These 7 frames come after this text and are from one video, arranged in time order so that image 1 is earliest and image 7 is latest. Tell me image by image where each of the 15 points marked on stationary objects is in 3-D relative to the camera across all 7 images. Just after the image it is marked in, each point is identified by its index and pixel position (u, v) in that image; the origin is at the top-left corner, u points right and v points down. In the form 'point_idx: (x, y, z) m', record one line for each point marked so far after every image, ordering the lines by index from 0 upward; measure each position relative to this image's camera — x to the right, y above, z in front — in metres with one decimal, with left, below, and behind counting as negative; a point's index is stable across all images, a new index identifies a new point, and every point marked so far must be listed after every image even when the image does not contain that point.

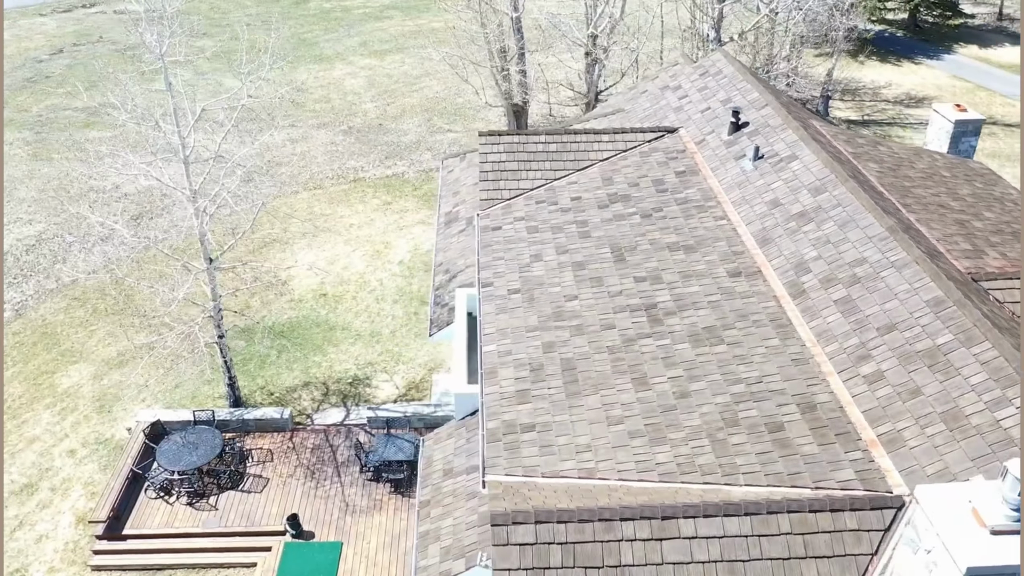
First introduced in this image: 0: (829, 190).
0: (+5.2, +1.6, +14.2) m
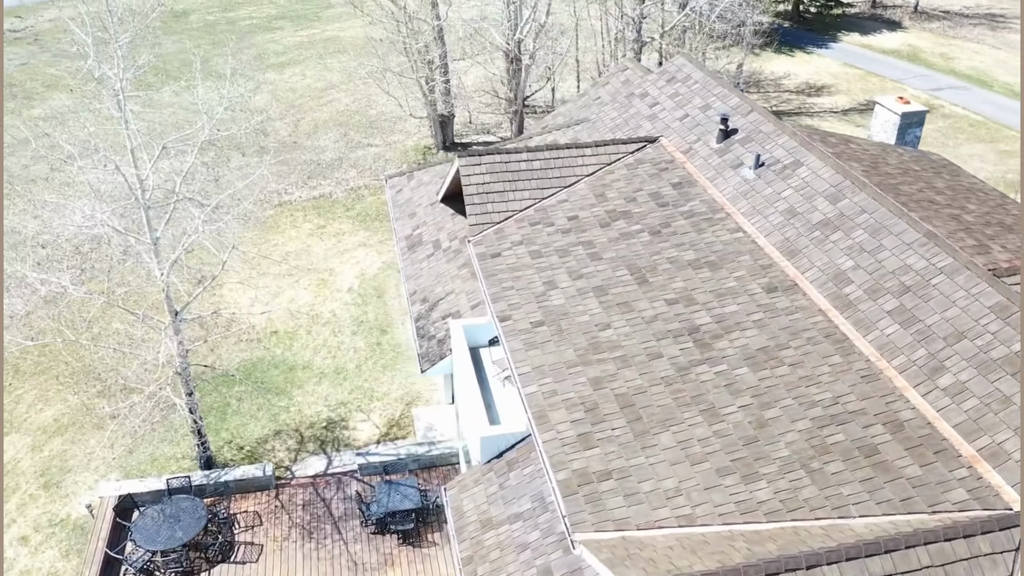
0: (+5.5, +1.5, +14.2) m
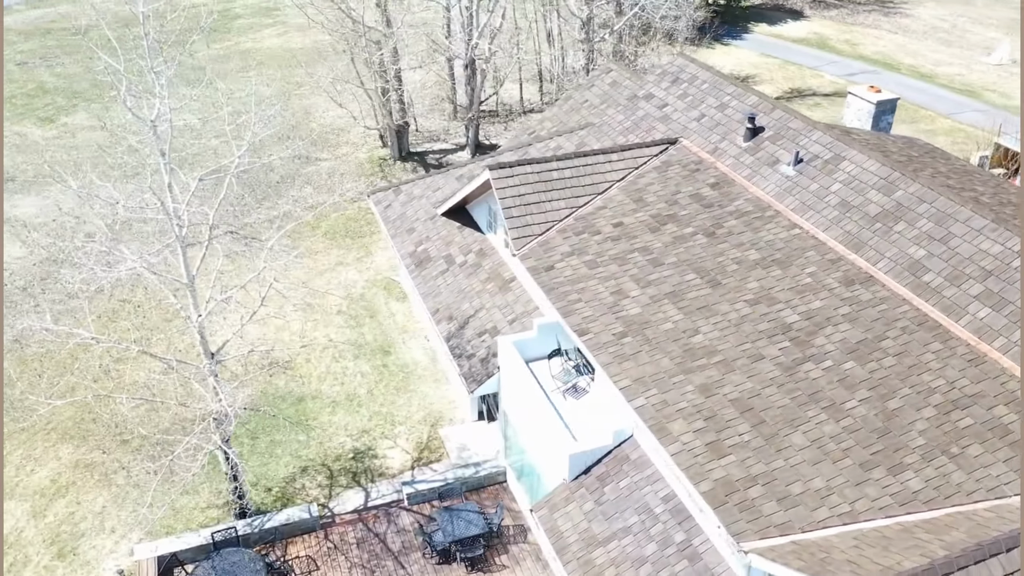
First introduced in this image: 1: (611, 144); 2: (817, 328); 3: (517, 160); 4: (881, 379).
0: (+6.7, +1.7, +14.7) m
1: (+2.3, +3.3, +20.0) m
2: (+4.7, -0.6, +13.3) m
3: (+0.2, +2.7, +17.9) m
4: (+5.2, -1.3, +12.2) m
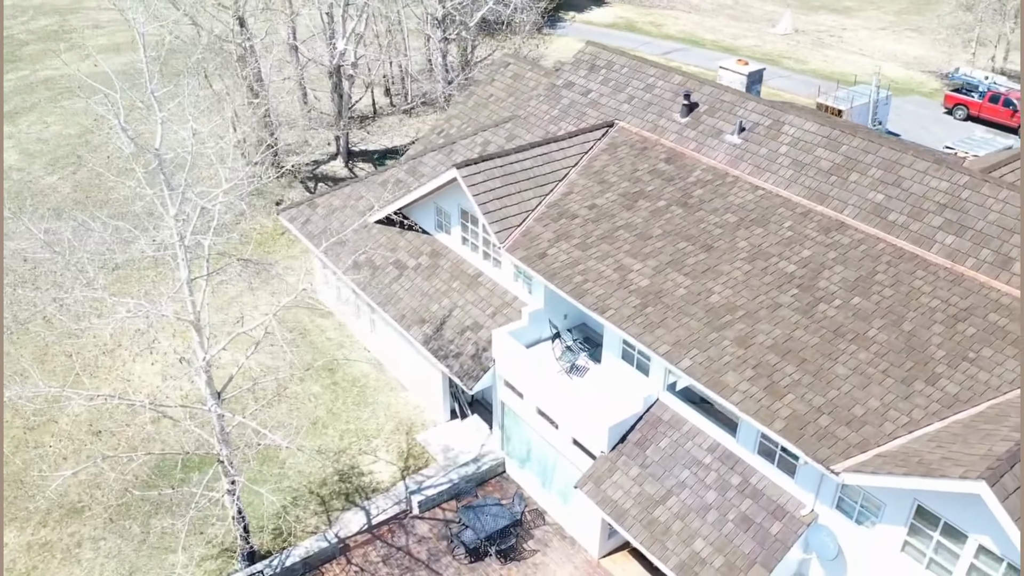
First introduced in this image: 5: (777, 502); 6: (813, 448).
0: (+6.4, +2.8, +16.7) m
1: (+0.8, +3.7, +20.8) m
2: (+5.2, +0.3, +14.9) m
3: (-0.7, +2.8, +18.2) m
4: (+6.1, -0.3, +14.0) m
5: (+4.2, -3.4, +13.6) m
6: (+4.2, -2.3, +12.2) m
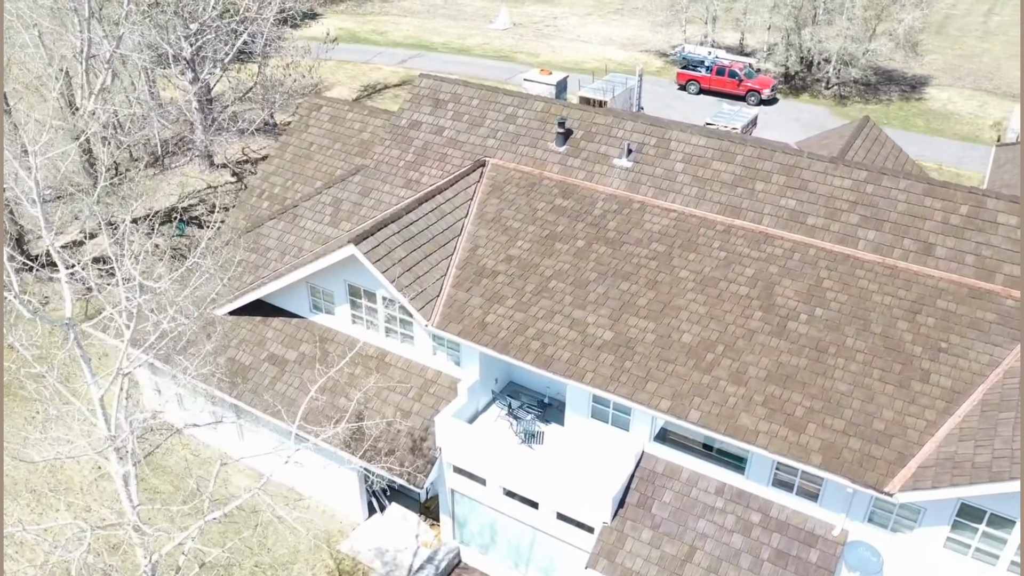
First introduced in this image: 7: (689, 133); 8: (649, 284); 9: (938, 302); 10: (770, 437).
0: (+4.4, +2.7, +17.0) m
1: (-2.3, +2.3, +18.9) m
2: (+4.4, 0.0, +14.9) m
3: (-2.6, +1.2, +16.0) m
4: (+5.6, -0.4, +14.4) m
5: (+4.6, -3.8, +13.6) m
6: (+4.9, -2.6, +12.2) m
7: (+3.6, +3.1, +17.4) m
8: (+2.4, +0.1, +15.4) m
9: (+7.0, -0.2, +14.4) m
10: (+3.8, -2.2, +12.8) m
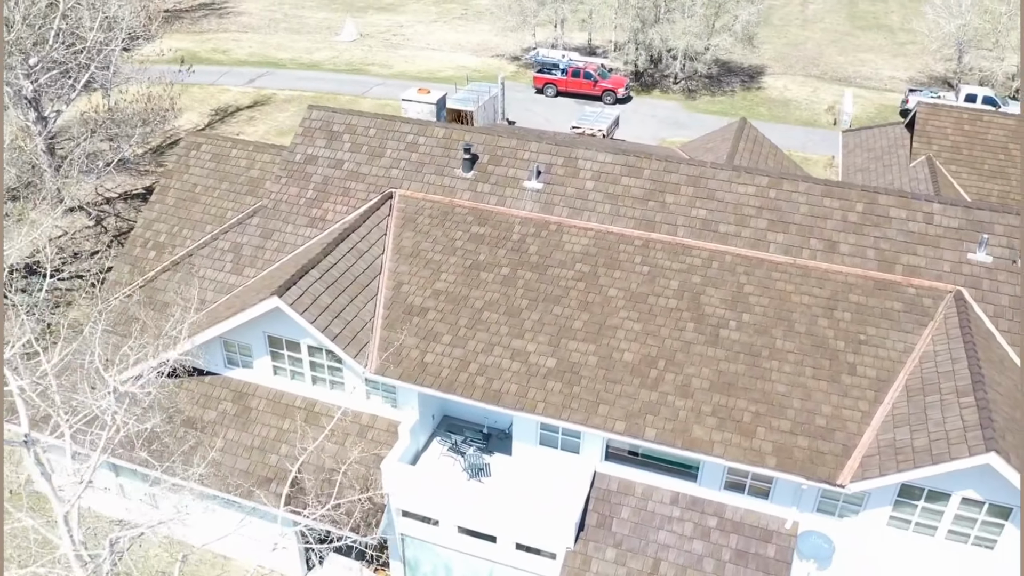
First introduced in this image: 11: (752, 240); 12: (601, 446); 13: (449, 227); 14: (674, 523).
0: (+2.7, +2.4, +17.5) m
1: (-4.2, +1.4, +18.2) m
2: (+3.3, -0.2, +15.5) m
3: (-3.9, +0.3, +15.3) m
4: (+4.6, -0.5, +15.1) m
5: (+4.0, -3.9, +14.2) m
6: (+4.5, -2.8, +12.9) m
7: (+1.7, +2.8, +17.8) m
8: (+1.2, -0.3, +15.5) m
9: (+6.0, -0.1, +15.4) m
10: (+3.3, -2.4, +13.3) m
11: (+4.5, +0.9, +16.4) m
12: (+1.5, -2.7, +14.9) m
13: (-1.3, +1.2, +17.3) m
14: (+2.7, -3.9, +14.4) m
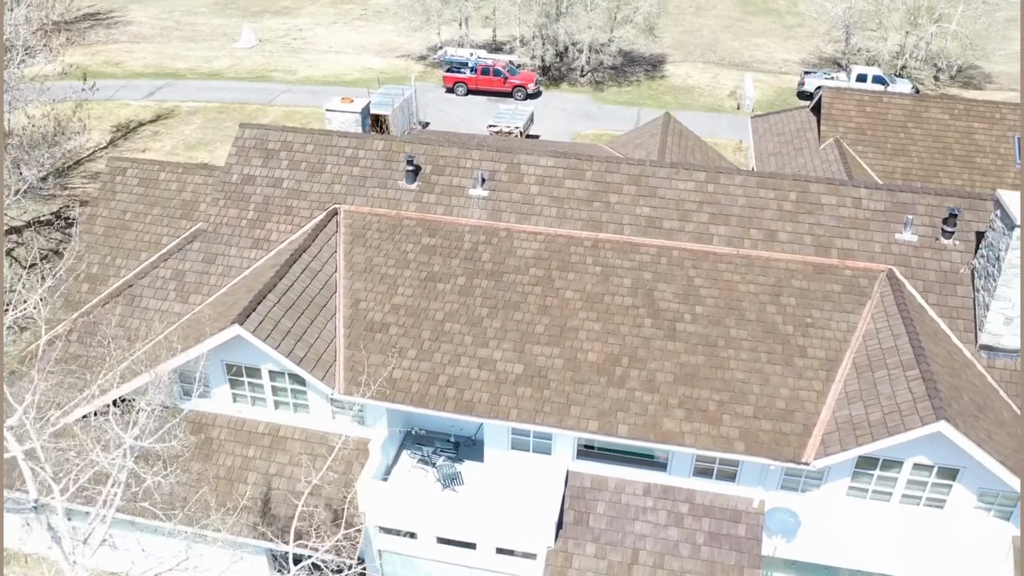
0: (+1.5, +2.5, +17.9) m
1: (-5.3, +0.9, +17.9) m
2: (+2.5, -0.2, +16.0) m
3: (-4.6, -0.2, +15.1) m
4: (+3.9, -0.3, +15.8) m
5: (+3.7, -3.8, +14.9) m
6: (+4.2, -2.6, +13.6) m
7: (+0.5, +2.8, +18.1) m
8: (+0.5, -0.4, +15.9) m
9: (+5.2, +0.1, +16.2) m
10: (+2.9, -2.4, +13.9) m
11: (+3.6, +1.1, +17.0) m
12: (+1.0, -2.8, +15.3) m
13: (-2.2, +1.0, +17.3) m
14: (+2.3, -3.9, +14.9) m
